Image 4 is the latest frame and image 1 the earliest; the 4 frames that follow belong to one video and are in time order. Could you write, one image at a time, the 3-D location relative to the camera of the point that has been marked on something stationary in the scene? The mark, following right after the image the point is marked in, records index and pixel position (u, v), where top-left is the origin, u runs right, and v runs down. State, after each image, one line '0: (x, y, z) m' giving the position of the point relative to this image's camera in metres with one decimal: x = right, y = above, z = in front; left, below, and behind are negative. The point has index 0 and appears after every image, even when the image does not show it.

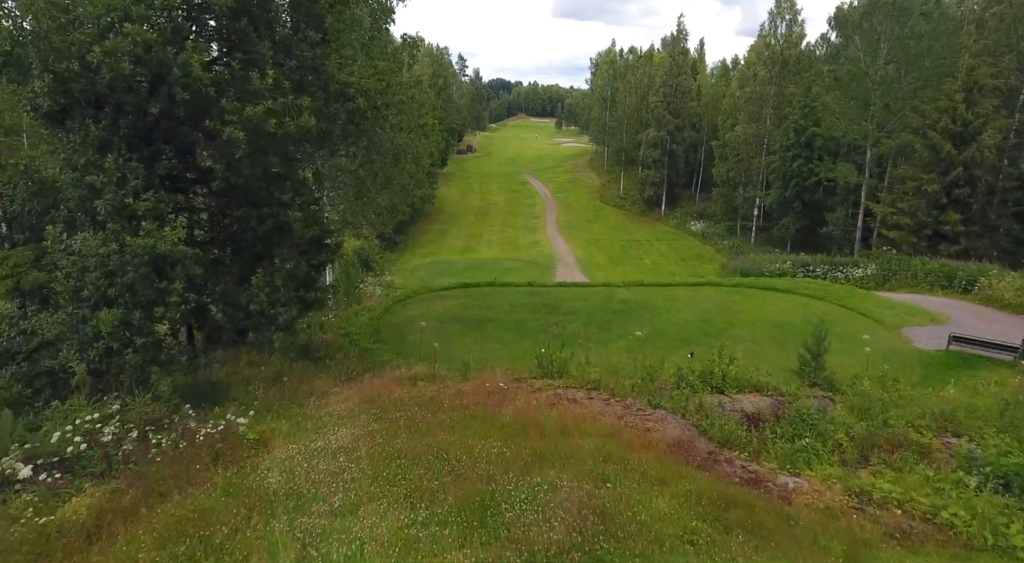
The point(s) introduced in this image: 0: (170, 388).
0: (-5.7, -1.8, +10.5) m
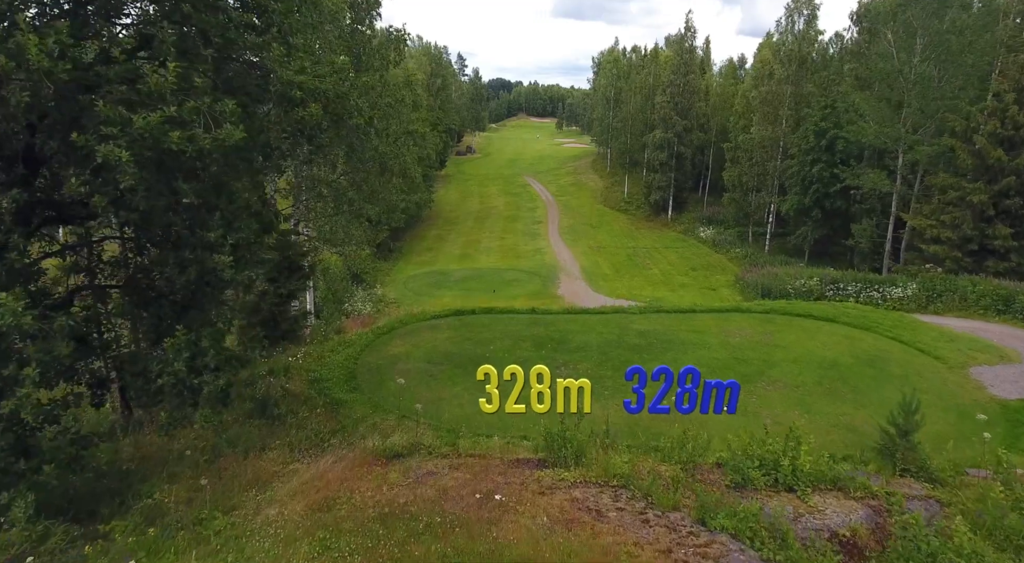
0: (-5.7, -2.7, +7.5) m
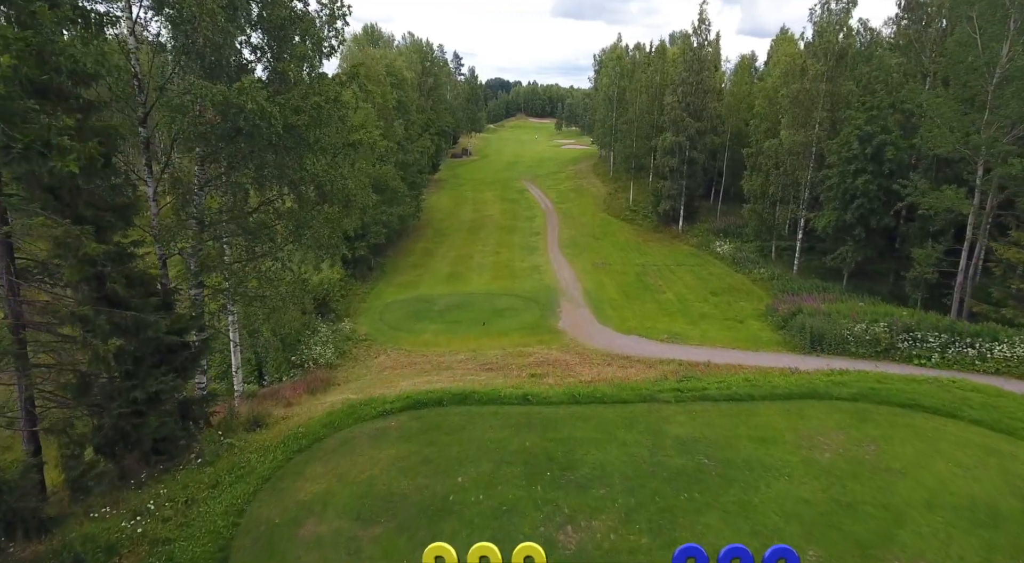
0: (-6.1, -4.6, +0.8) m
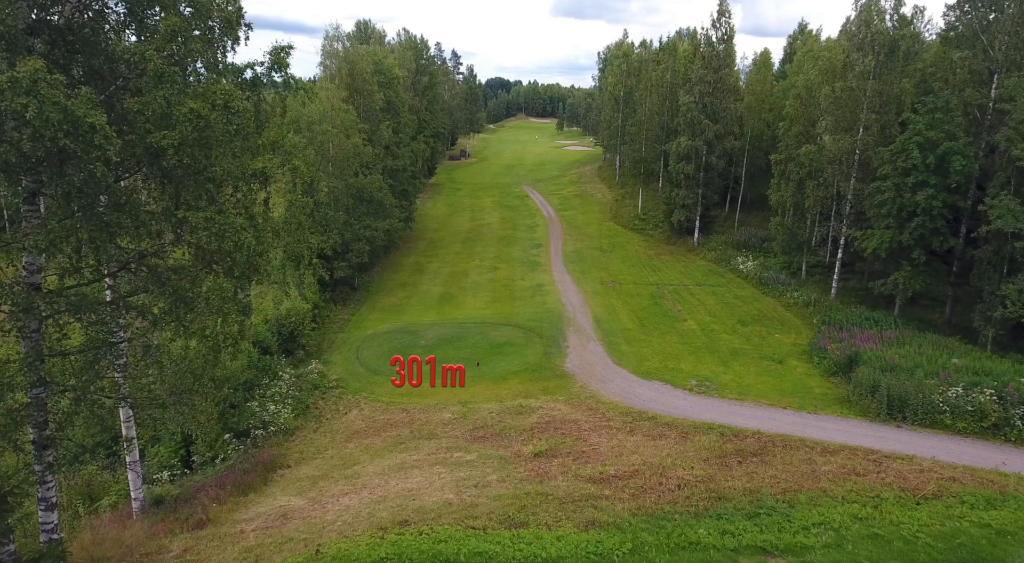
0: (-6.1, -6.3, -5.1) m
